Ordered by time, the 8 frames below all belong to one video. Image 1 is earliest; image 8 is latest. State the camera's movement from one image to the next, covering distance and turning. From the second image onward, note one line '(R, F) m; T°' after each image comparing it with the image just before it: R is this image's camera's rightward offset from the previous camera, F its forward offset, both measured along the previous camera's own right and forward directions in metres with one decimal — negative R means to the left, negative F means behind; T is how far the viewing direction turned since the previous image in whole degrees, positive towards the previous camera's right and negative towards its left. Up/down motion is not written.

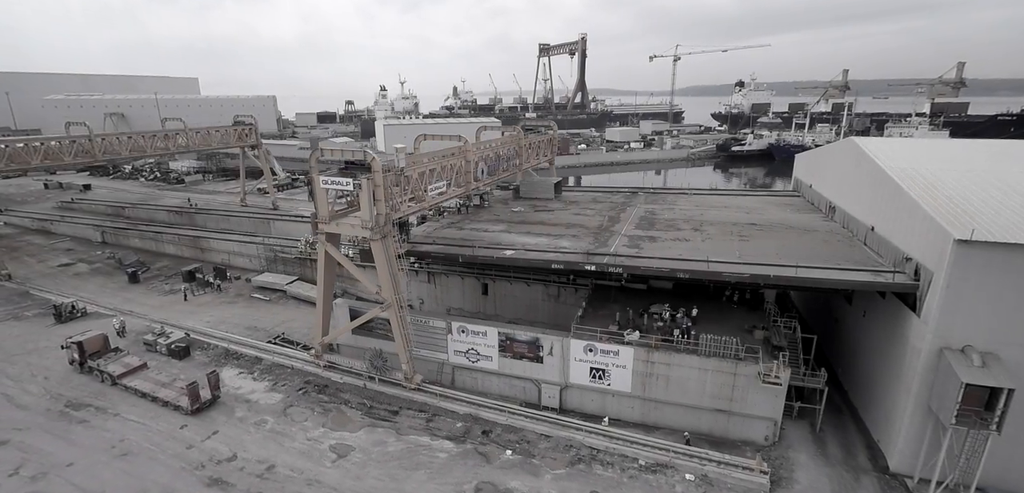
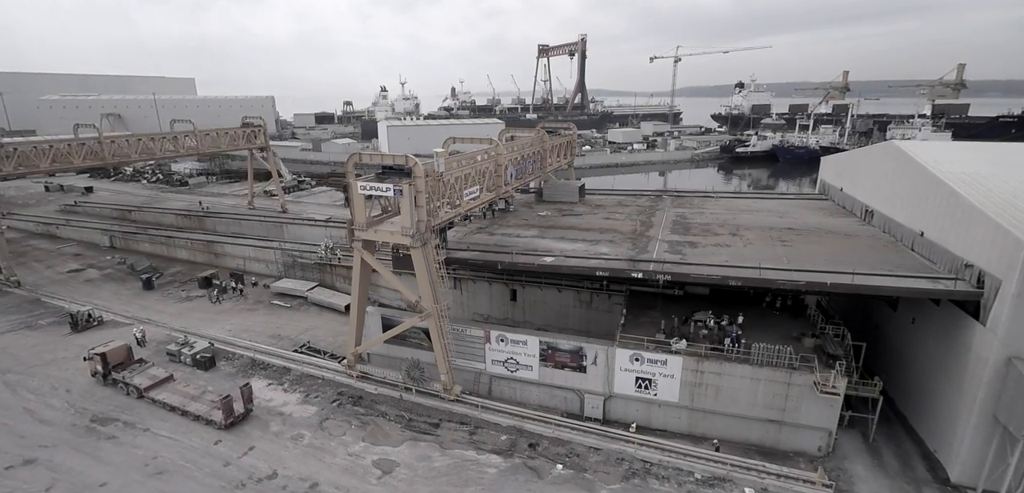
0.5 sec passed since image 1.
(-1.6, +0.4) m; +1°
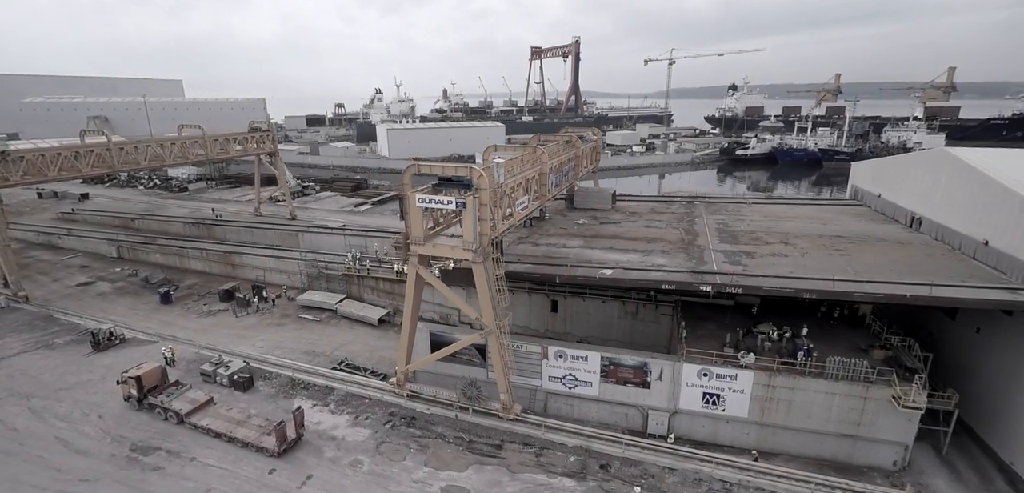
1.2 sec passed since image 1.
(-2.3, +0.6) m; +2°
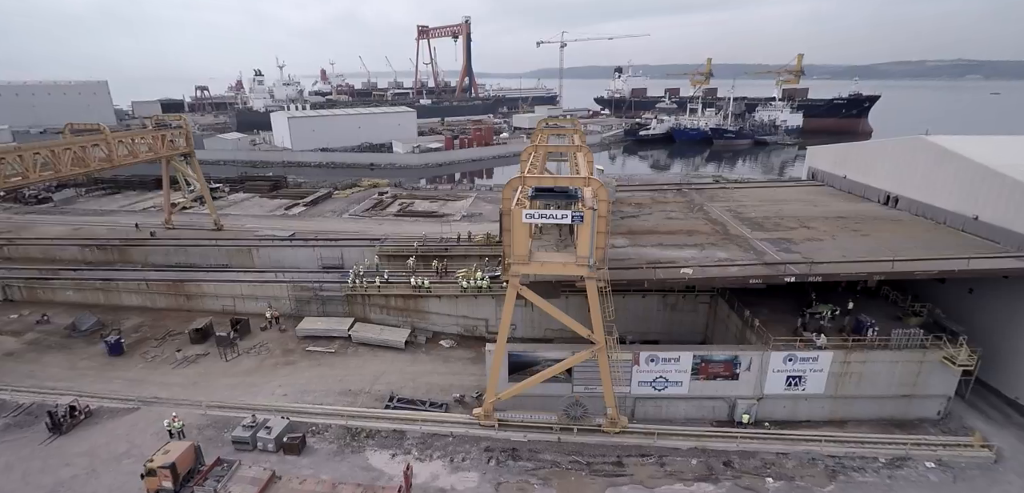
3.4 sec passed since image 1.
(-6.3, +1.9) m; +14°
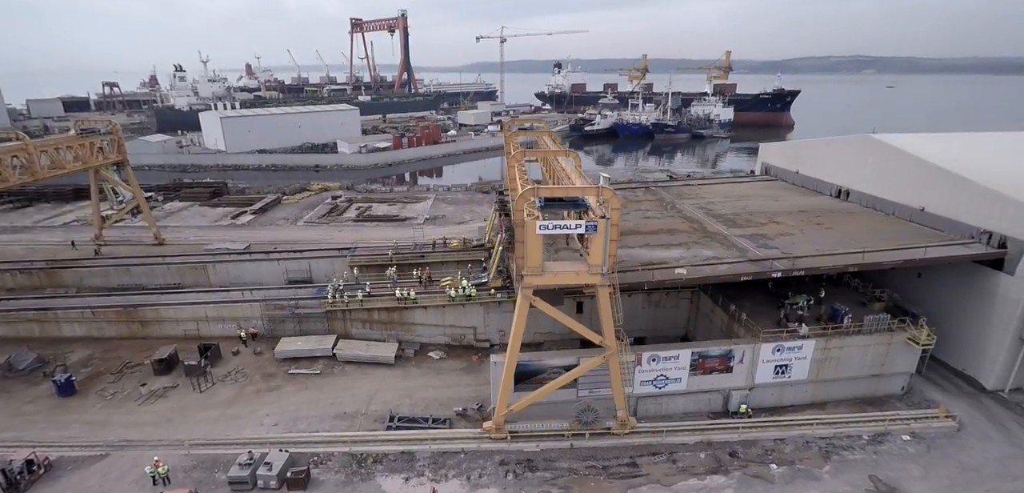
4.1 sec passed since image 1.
(-1.9, +0.3) m; +7°
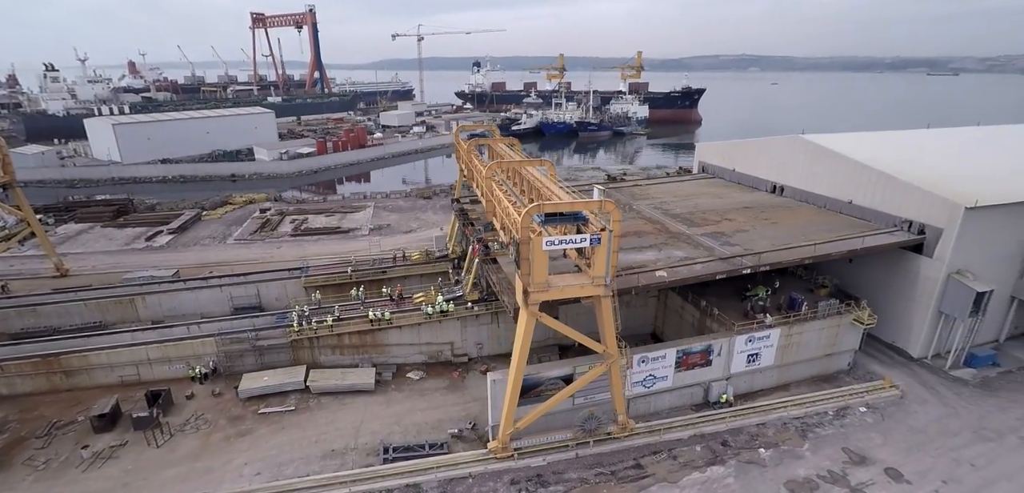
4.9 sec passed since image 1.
(-2.2, +0.4) m; +9°
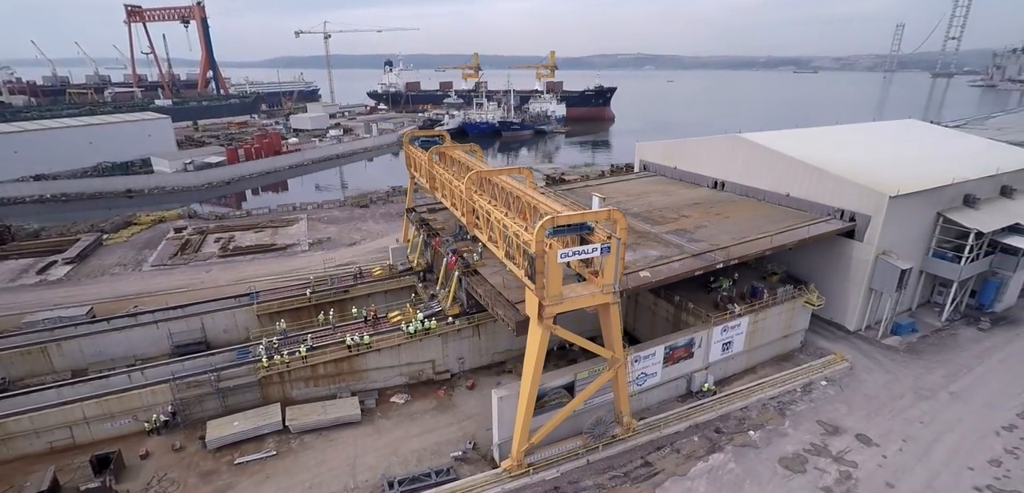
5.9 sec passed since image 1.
(-2.5, +0.6) m; +10°
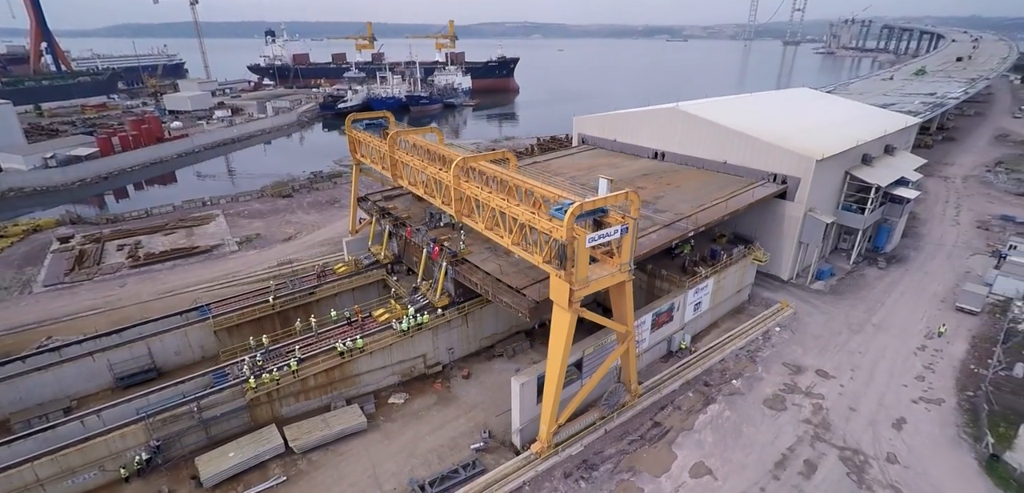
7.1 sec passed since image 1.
(-3.2, +0.5) m; +12°
